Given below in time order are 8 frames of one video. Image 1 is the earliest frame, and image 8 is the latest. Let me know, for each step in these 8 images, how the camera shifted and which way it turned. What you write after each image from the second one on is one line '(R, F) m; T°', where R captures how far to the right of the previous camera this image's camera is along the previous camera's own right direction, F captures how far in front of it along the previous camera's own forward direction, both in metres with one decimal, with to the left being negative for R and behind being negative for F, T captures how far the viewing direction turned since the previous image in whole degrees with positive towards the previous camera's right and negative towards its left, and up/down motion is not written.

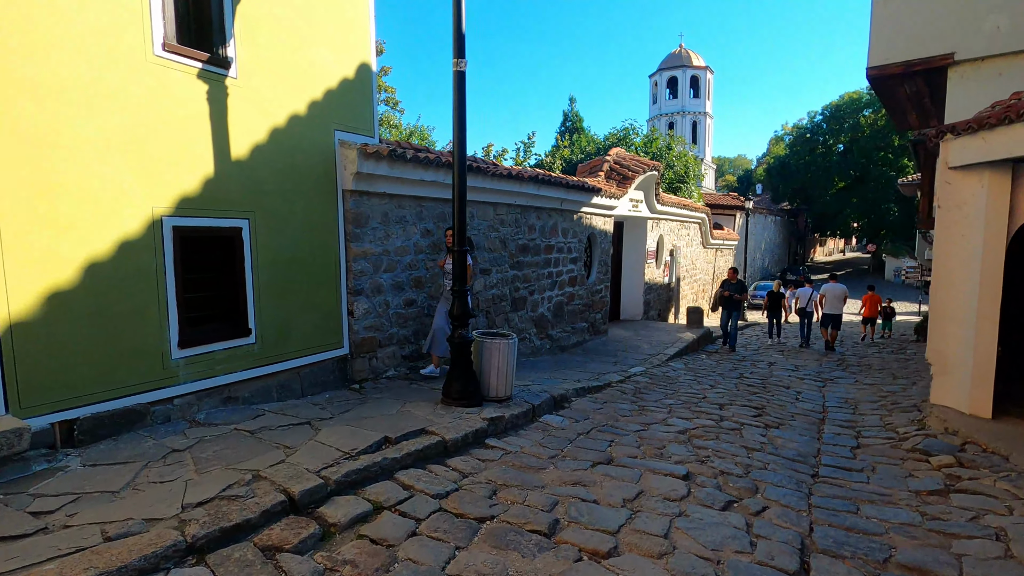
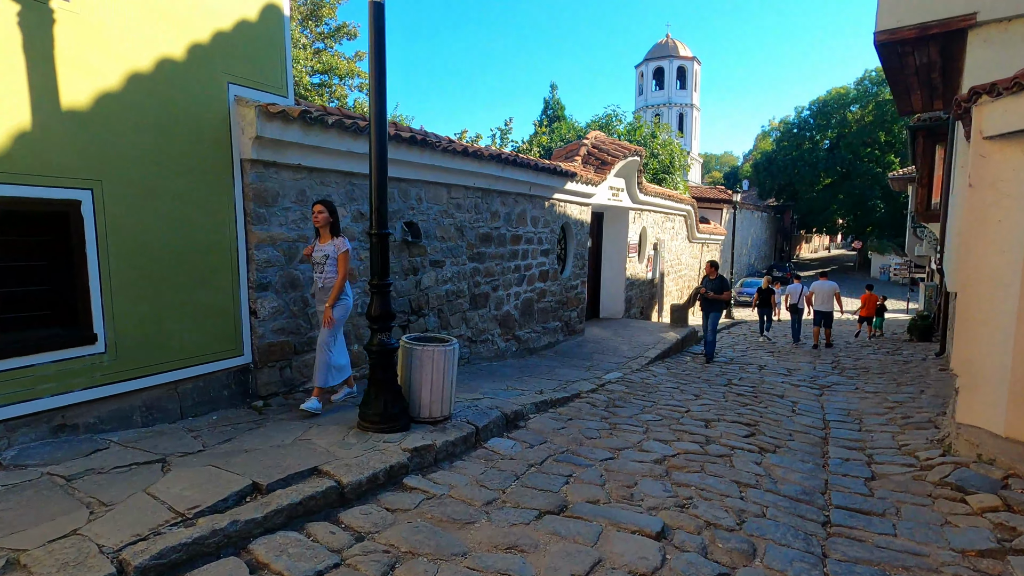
(+0.4, +1.0) m; +1°
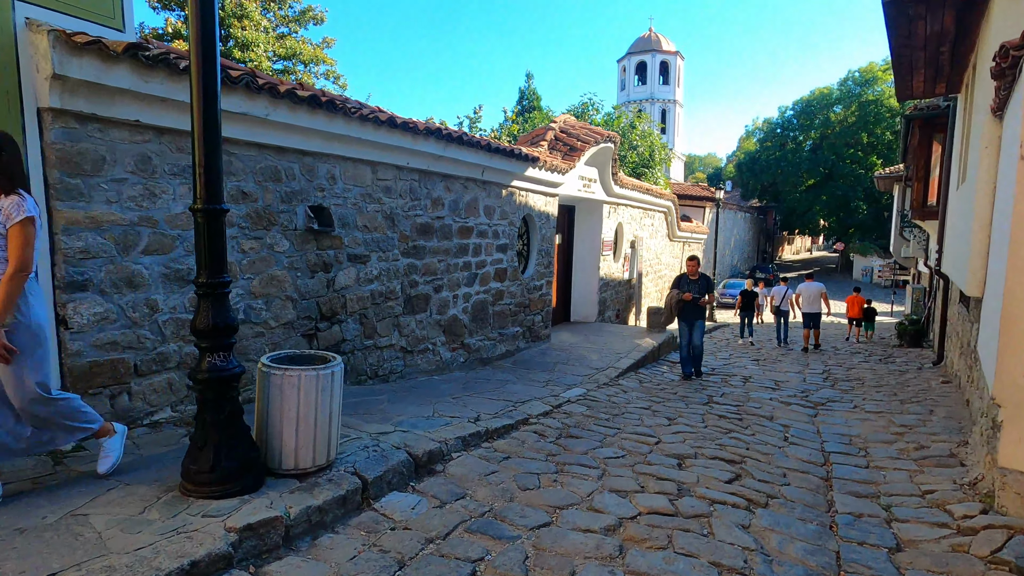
(+0.5, +1.1) m; +2°
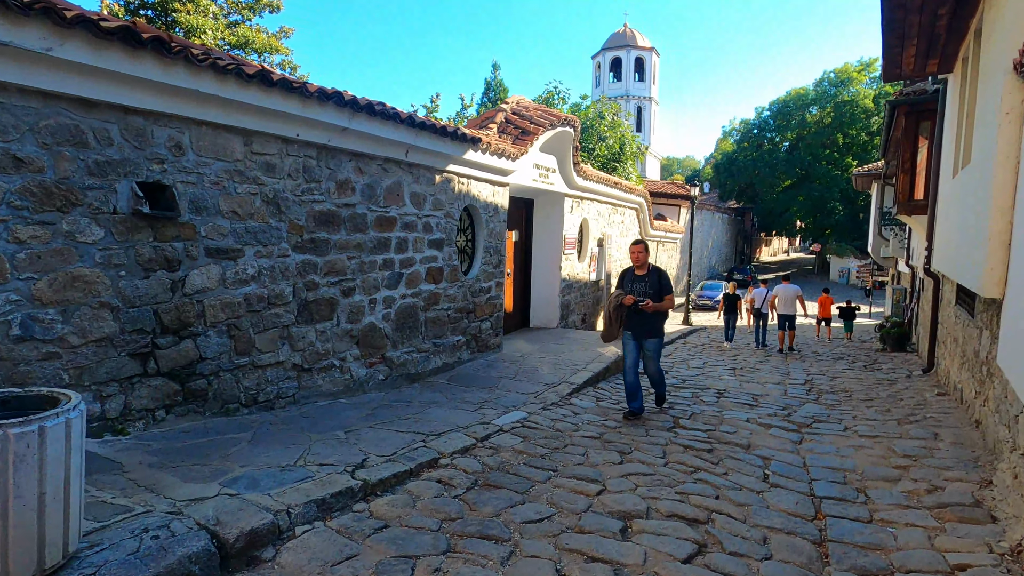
(+0.6, +1.1) m; +2°
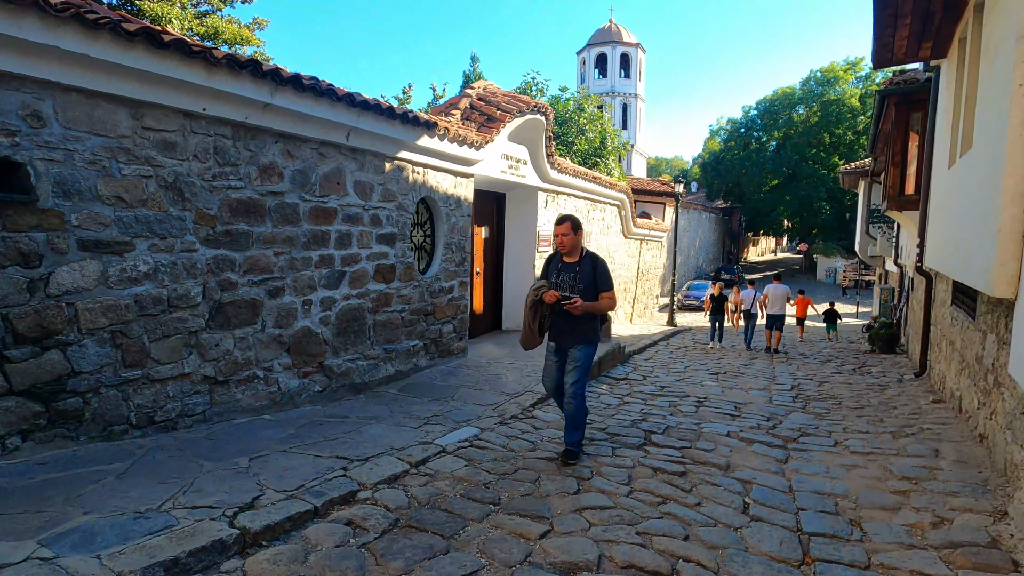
(+0.4, +0.6) m; +1°
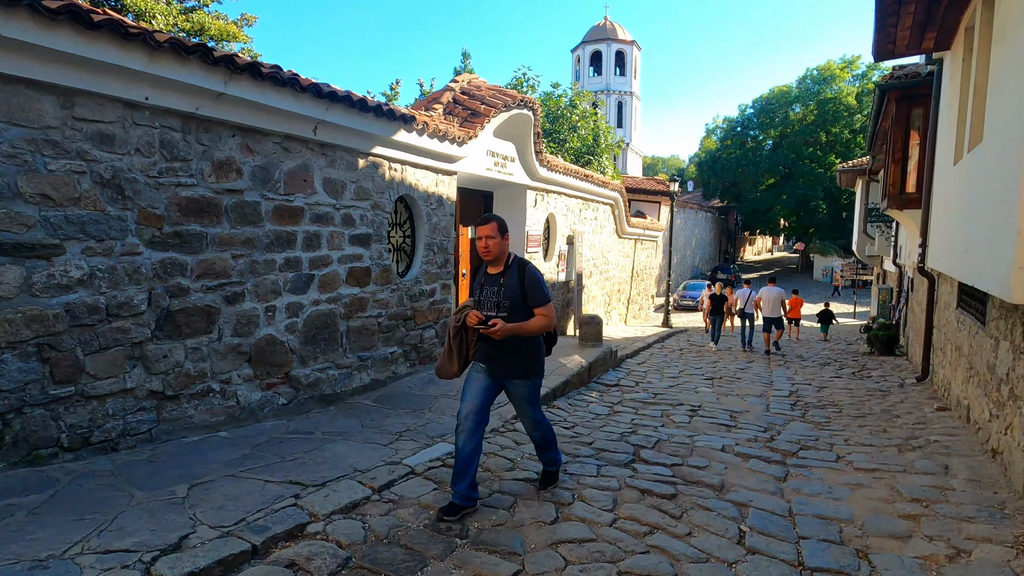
(+0.2, +0.3) m; 0°
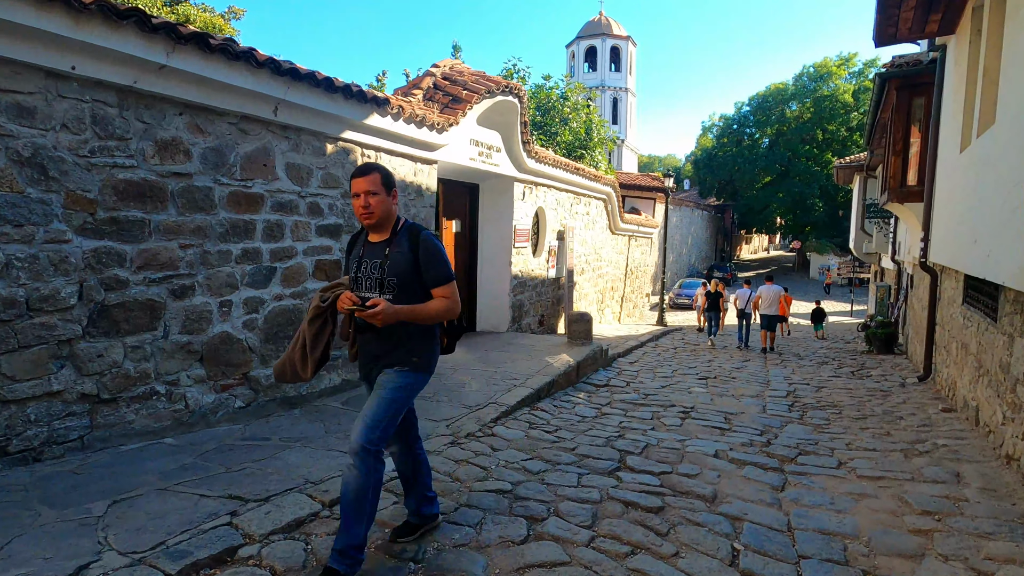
(+0.2, +0.4) m; 0°
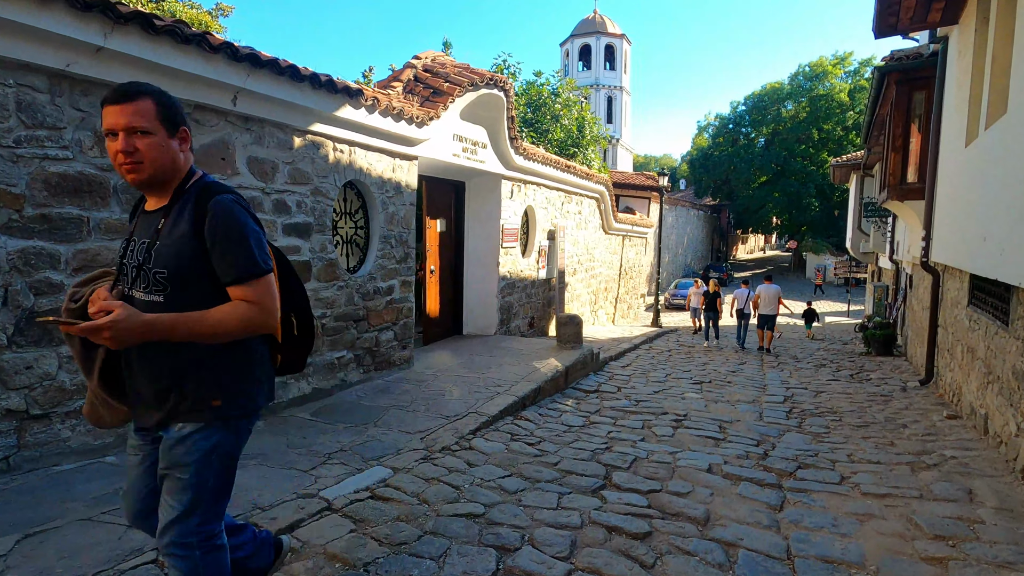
(+0.2, +0.3) m; 0°
